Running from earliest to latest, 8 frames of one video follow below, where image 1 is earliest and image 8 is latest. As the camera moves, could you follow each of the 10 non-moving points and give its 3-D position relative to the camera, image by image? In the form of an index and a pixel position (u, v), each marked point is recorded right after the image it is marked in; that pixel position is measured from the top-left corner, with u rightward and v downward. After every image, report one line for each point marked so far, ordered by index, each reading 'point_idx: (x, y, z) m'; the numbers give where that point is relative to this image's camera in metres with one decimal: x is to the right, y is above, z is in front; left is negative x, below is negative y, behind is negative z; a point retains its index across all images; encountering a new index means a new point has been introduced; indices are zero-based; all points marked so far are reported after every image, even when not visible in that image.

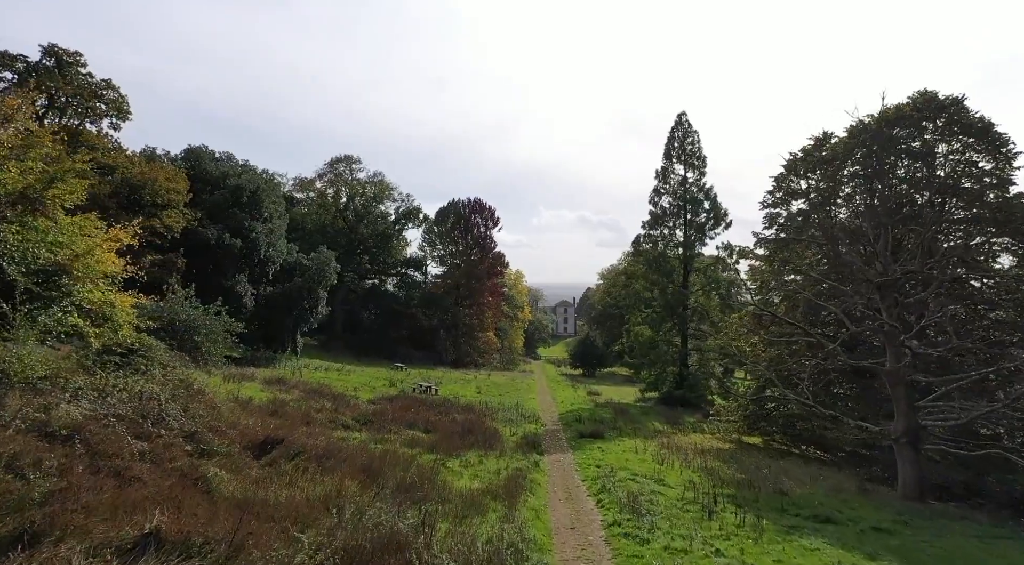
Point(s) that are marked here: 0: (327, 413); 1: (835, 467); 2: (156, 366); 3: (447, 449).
0: (-5.2, -3.6, +18.8) m
1: (+9.3, -5.4, +19.5) m
2: (-8.0, -1.9, +14.9) m
3: (-1.6, -4.0, +16.2) m
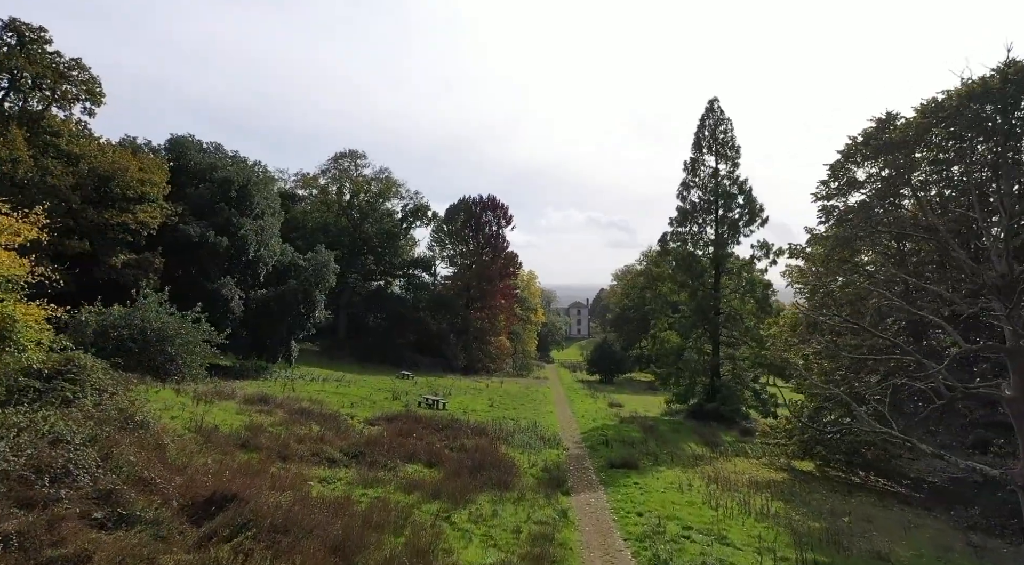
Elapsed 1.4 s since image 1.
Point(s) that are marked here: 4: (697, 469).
0: (-4.7, -3.7, +15.7) m
1: (+9.8, -5.5, +16.2) m
2: (-7.6, -2.0, +11.9) m
3: (-1.1, -4.1, +13.1) m
4: (+5.3, -5.4, +19.5) m
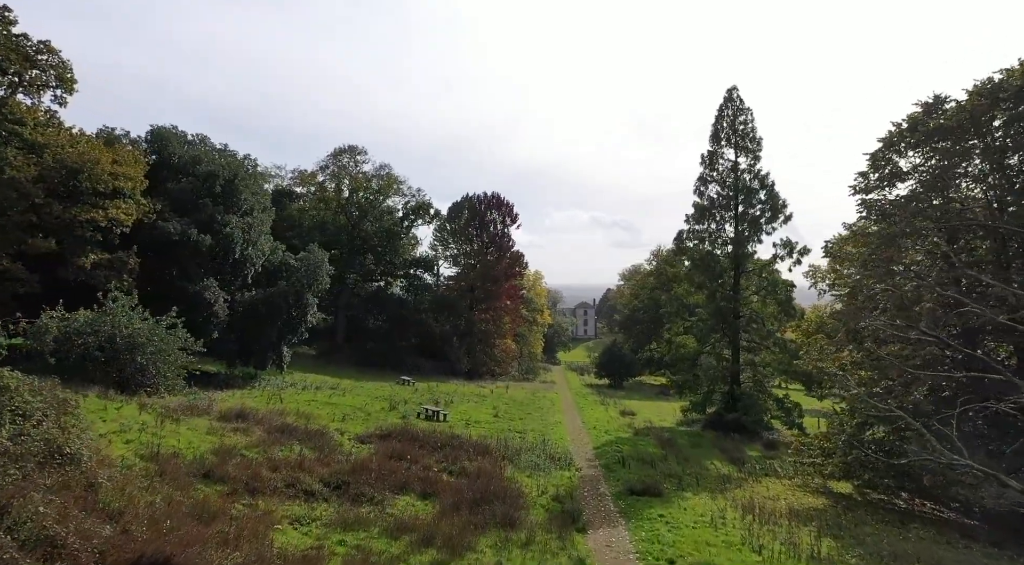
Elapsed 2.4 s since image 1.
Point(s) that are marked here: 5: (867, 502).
0: (-4.6, -3.8, +13.7) m
1: (+9.9, -5.5, +14.0) m
2: (-7.5, -2.0, +9.9) m
3: (-1.0, -4.1, +11.0) m
4: (+5.5, -5.4, +17.3) m
5: (+9.5, -5.9, +18.0) m
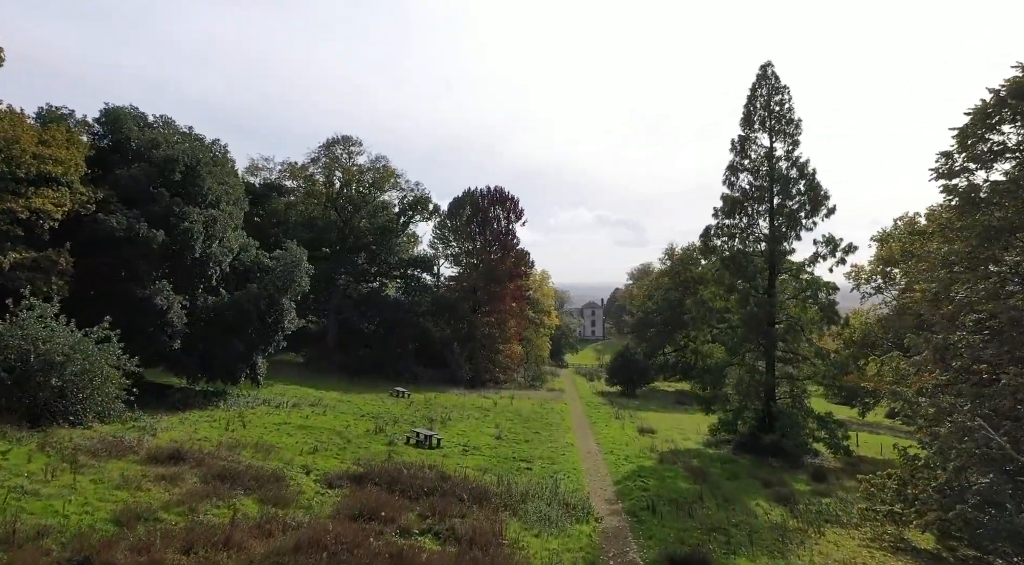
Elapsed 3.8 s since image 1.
0: (-4.5, -3.9, +10.0) m
1: (+10.0, -5.6, +10.2) m
2: (-7.4, -2.2, +6.2) m
3: (-1.0, -4.3, +7.3) m
4: (+5.6, -5.6, +13.6) m
5: (+9.6, -6.0, +14.2) m
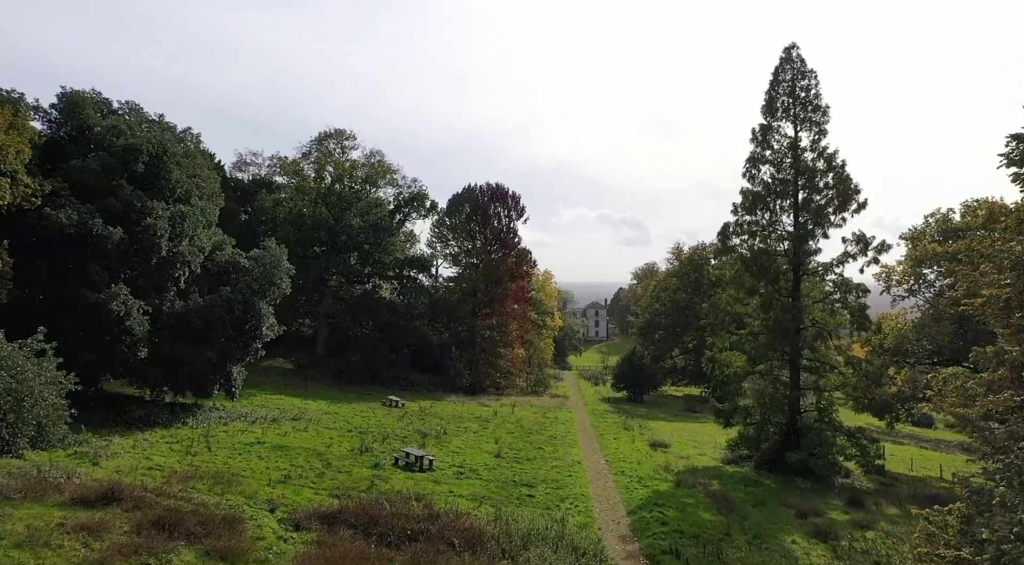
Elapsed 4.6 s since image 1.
0: (-4.5, -4.0, +7.7) m
1: (+9.9, -5.7, +7.8) m
2: (-7.5, -2.3, +3.9) m
3: (-1.0, -4.4, +5.0) m
4: (+5.6, -5.7, +11.2) m
5: (+9.6, -6.1, +11.8) m
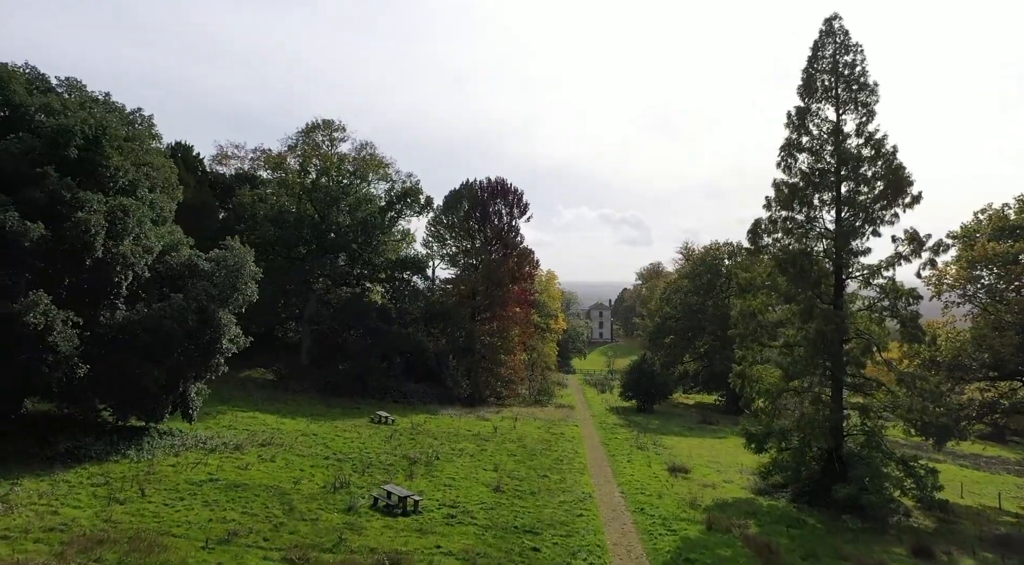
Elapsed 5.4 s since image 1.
0: (-4.6, -4.2, +4.4) m
1: (+9.9, -5.9, +4.5) m
2: (-7.5, -2.5, +0.7) m
3: (-1.1, -4.6, +1.7) m
4: (+5.6, -5.8, +7.9) m
5: (+9.6, -6.3, +8.5) m
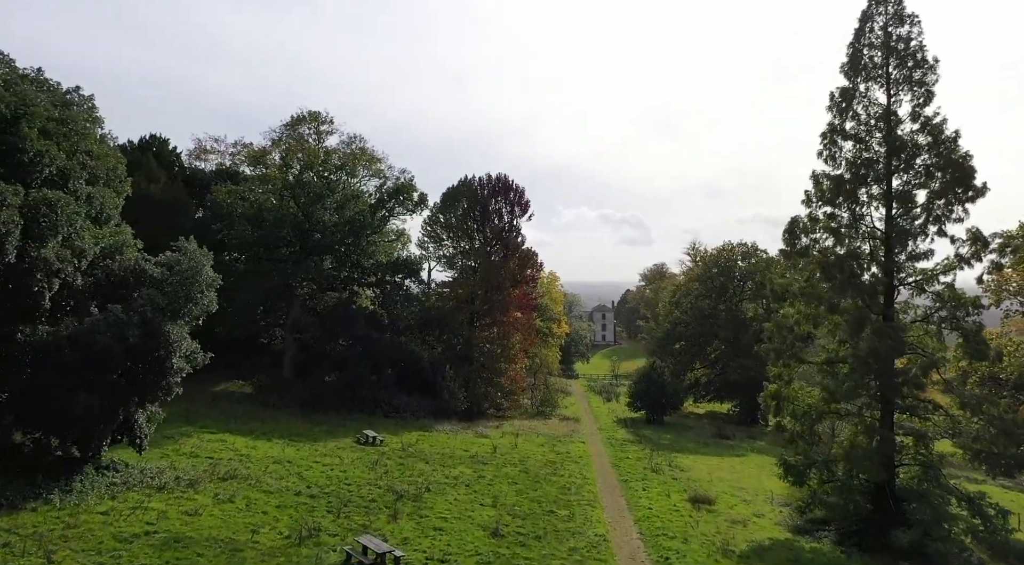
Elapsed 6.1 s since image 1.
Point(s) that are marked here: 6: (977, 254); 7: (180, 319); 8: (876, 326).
0: (-4.5, -4.4, +1.4) m
1: (+10.0, -6.1, +1.5) m
2: (-7.5, -2.7, -2.3) m
3: (-1.1, -4.8, -1.3) m
4: (+5.6, -6.0, +4.9) m
5: (+9.6, -6.5, +5.5) m
6: (+13.4, +0.8, +19.5) m
7: (-8.5, -0.9, +17.2) m
8: (+10.2, -1.2, +19.0) m
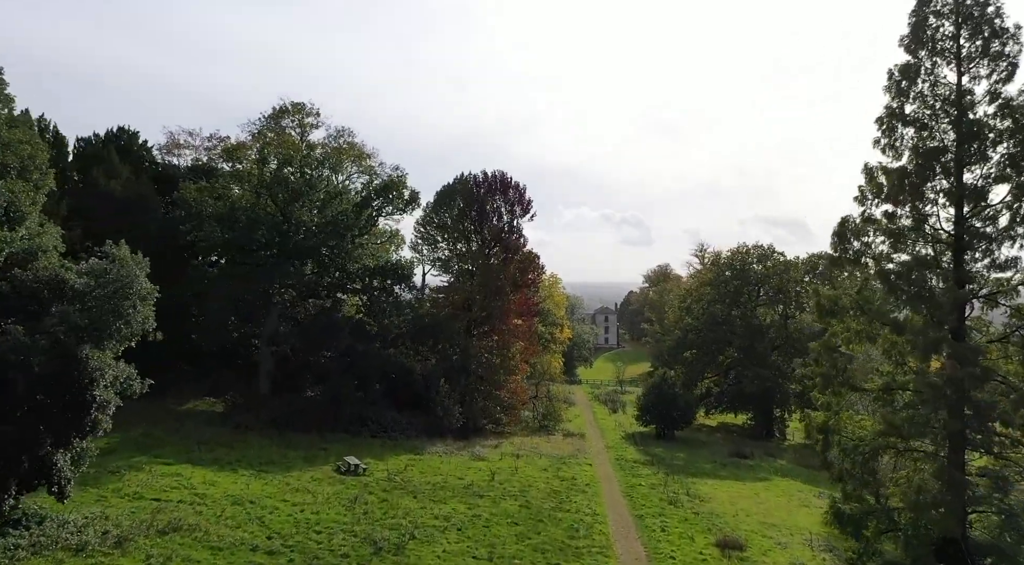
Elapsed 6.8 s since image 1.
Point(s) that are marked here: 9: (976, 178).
0: (-4.6, -4.7, -1.7) m
1: (+9.9, -6.4, -1.6) m
2: (-7.5, -3.0, -5.5) m
3: (-1.1, -5.1, -4.4) m
4: (+5.6, -6.4, +1.8) m
5: (+9.6, -6.8, +2.3) m
6: (+13.4, +0.5, +16.3) m
7: (-8.5, -1.2, +14.1) m
8: (+10.1, -1.5, +15.8) m
9: (+11.3, +2.6, +16.6) m
